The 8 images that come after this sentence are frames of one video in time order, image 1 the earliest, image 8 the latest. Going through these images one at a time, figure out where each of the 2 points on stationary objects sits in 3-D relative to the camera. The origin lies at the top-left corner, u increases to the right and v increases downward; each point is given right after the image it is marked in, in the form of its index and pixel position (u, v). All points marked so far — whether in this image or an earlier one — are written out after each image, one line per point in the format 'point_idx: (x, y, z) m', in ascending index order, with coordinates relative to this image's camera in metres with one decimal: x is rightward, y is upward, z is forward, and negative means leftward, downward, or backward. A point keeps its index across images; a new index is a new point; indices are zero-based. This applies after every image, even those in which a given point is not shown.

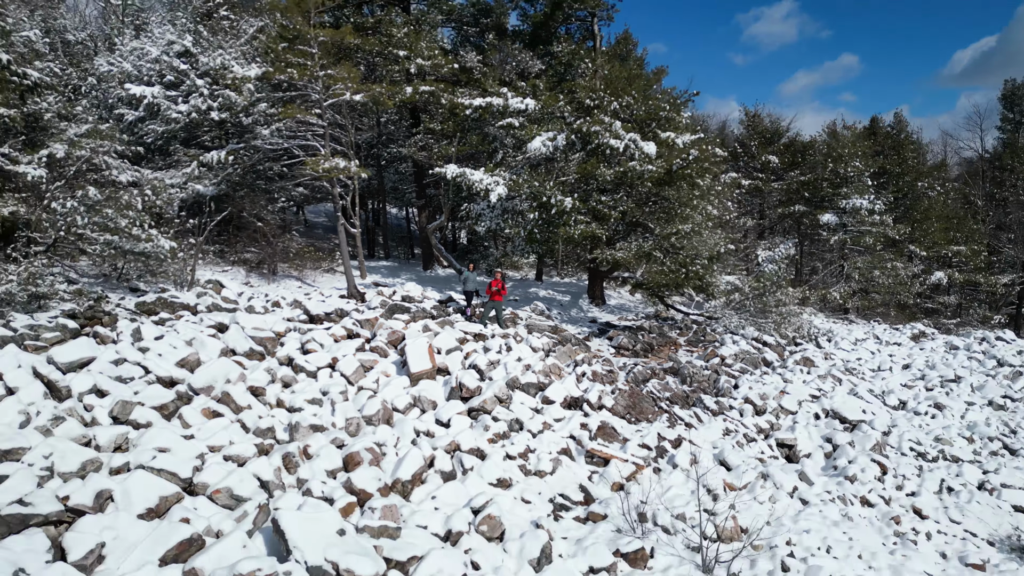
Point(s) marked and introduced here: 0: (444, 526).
0: (-0.5, -1.7, +4.8) m
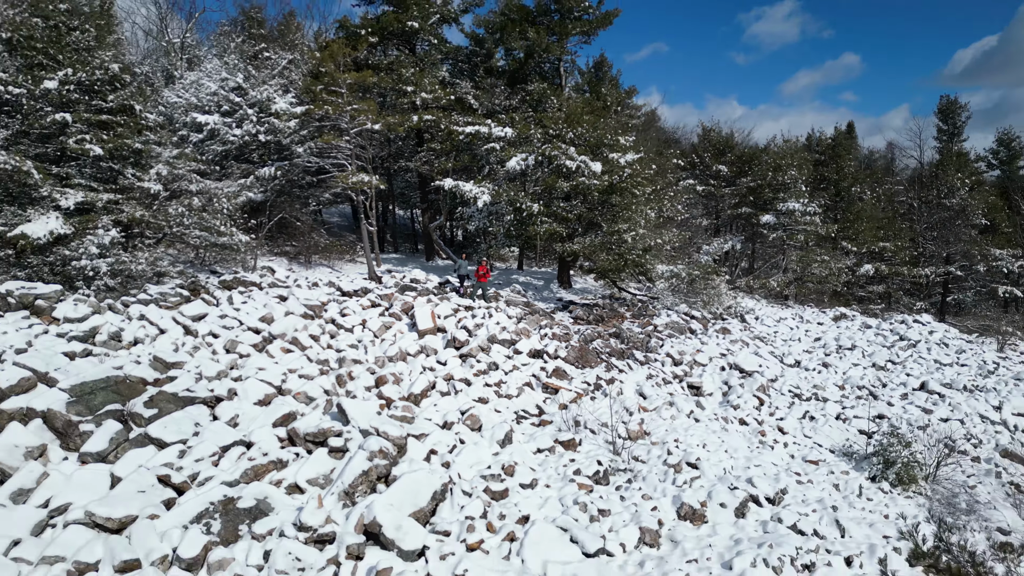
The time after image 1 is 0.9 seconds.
0: (-0.8, -1.4, +7.3) m
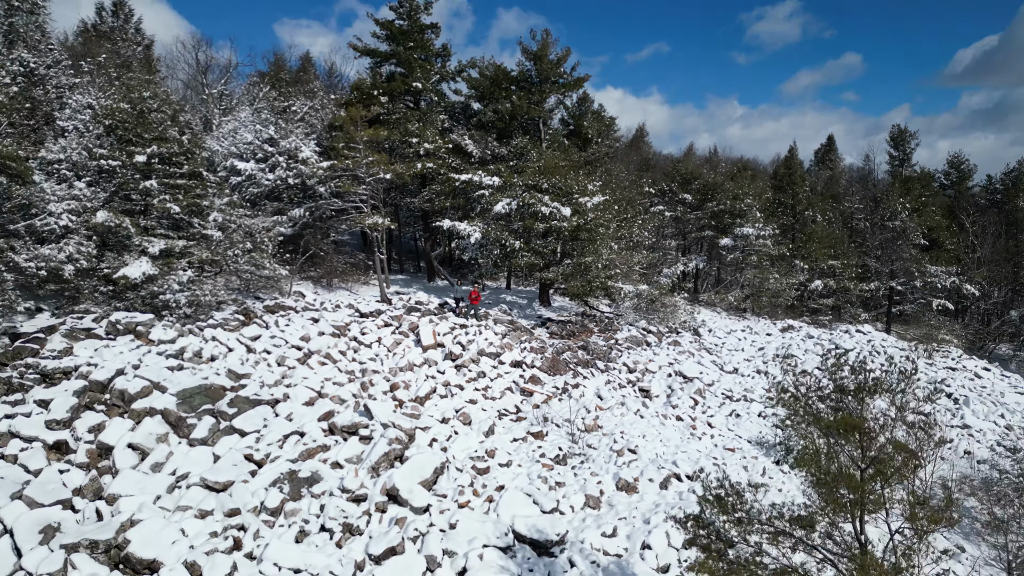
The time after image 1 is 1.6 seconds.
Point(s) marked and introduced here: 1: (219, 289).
0: (-1.0, -1.8, +9.7) m
1: (-5.0, -0.1, +11.4) m
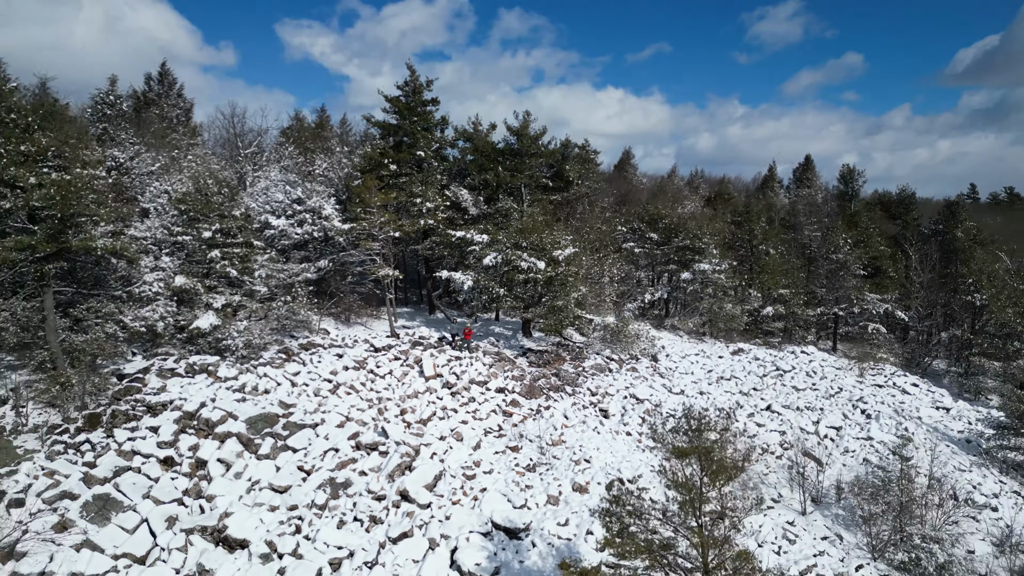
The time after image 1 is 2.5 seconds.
0: (-1.4, -2.8, +12.6) m
1: (-5.3, -1.0, +14.4) m
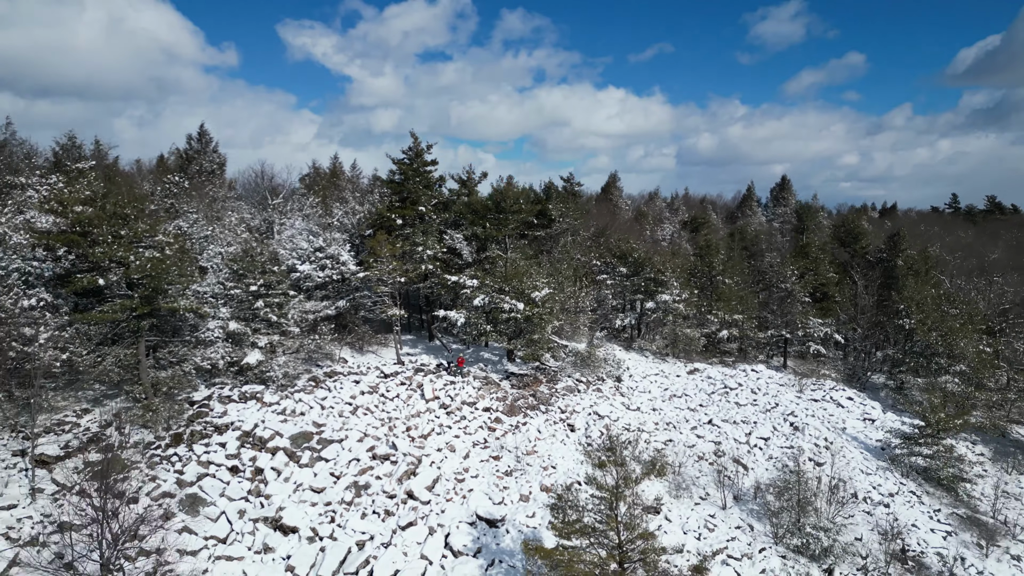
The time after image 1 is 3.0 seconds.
0: (-1.8, -3.8, +16.1) m
1: (-5.8, -2.1, +17.9) m
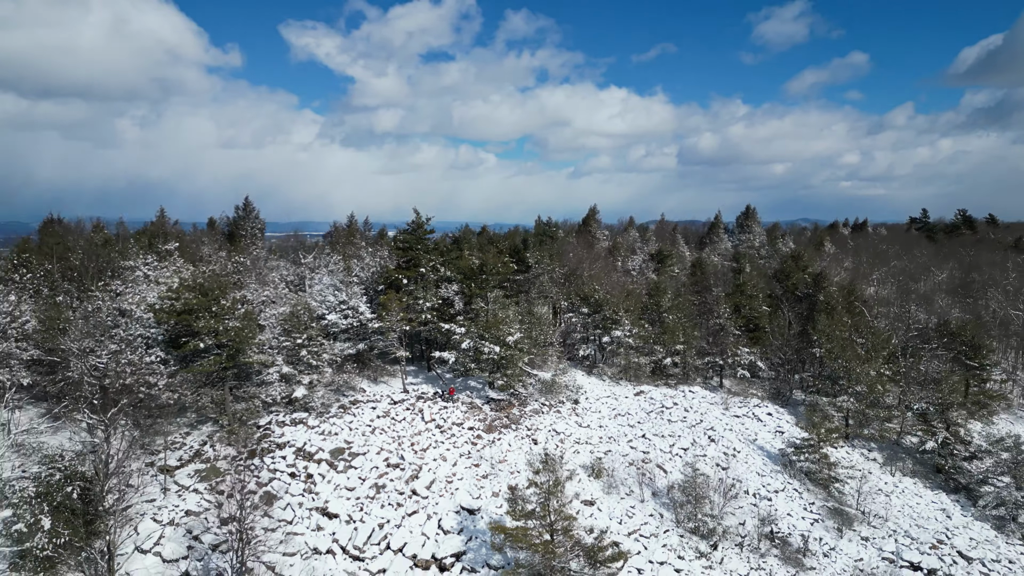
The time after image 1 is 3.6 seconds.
0: (-2.6, -5.6, +22.2) m
1: (-6.6, -3.9, +24.0) m
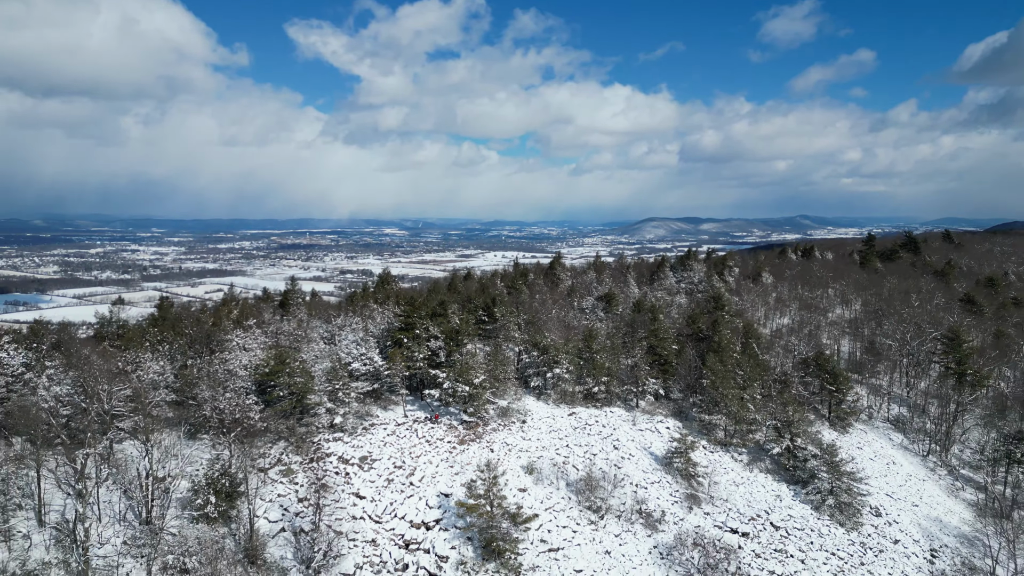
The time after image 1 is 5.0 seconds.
0: (-4.6, -9.0, +34.7) m
1: (-8.6, -7.3, +36.5) m
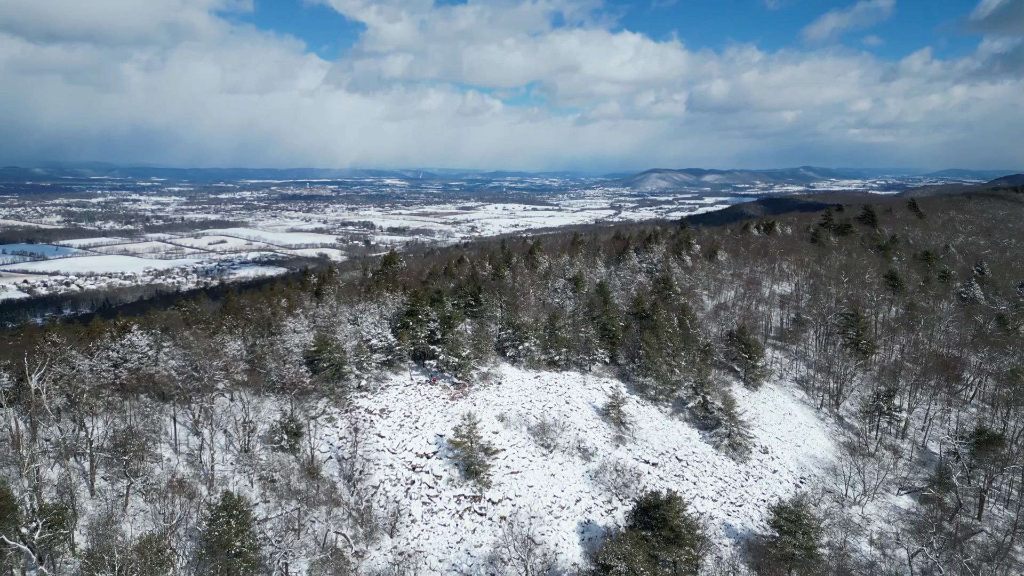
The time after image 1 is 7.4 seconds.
0: (-6.4, -9.1, +48.6) m
1: (-10.3, -7.2, +50.3) m
